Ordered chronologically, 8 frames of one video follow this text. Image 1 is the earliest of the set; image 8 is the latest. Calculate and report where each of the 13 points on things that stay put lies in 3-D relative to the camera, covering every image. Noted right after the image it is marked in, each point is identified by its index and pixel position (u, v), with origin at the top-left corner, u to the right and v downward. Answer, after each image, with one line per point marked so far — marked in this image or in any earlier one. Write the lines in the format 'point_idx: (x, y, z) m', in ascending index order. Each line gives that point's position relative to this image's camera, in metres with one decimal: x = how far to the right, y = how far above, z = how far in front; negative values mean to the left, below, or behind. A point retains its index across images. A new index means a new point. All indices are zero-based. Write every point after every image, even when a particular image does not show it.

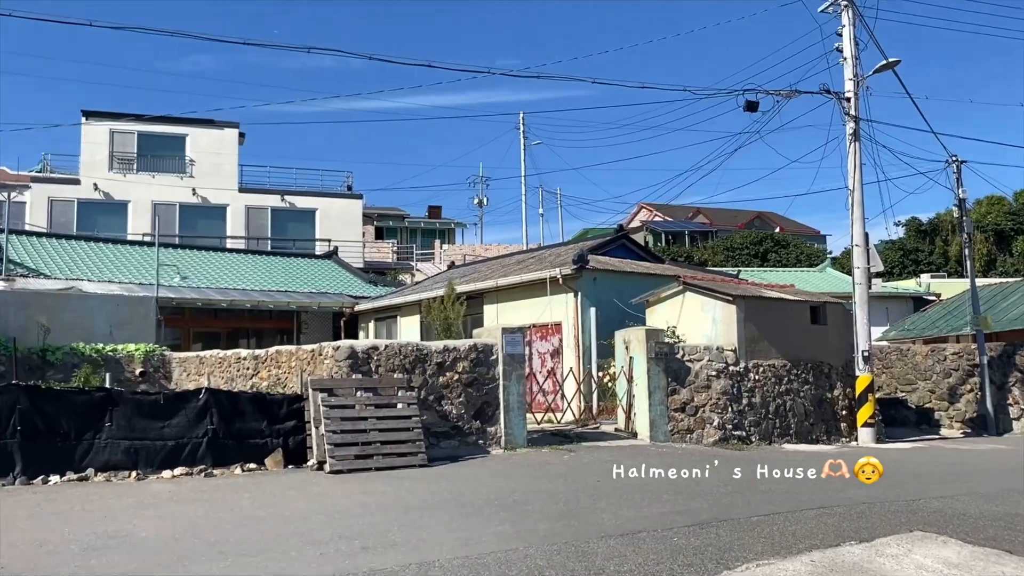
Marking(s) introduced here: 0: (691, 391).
0: (+3.0, -1.8, +15.0) m
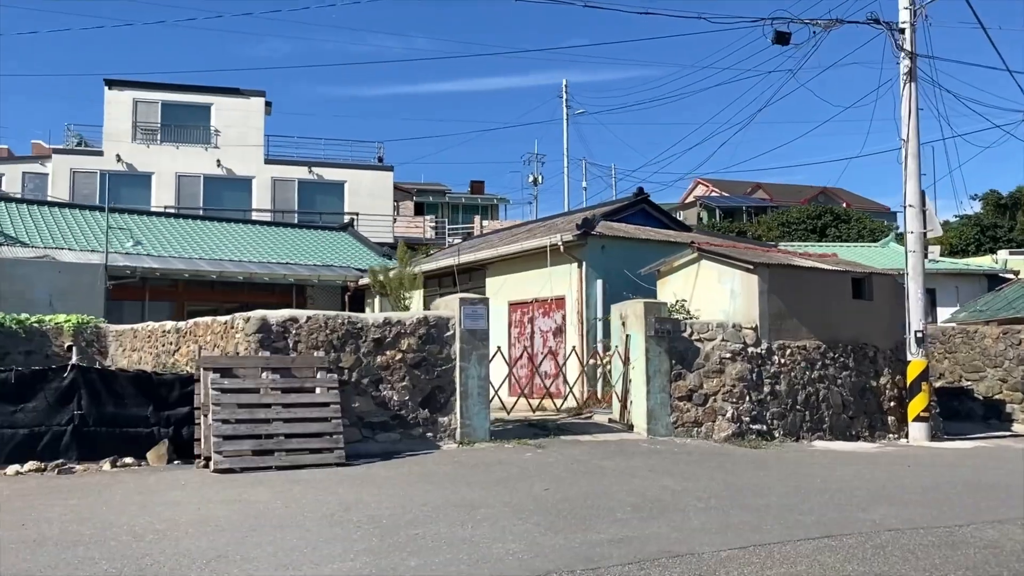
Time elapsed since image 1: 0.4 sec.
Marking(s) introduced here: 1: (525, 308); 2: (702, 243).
0: (+2.7, -1.3, +12.6) m
1: (+0.2, -0.4, +17.4) m
2: (+3.0, +0.7, +14.2) m
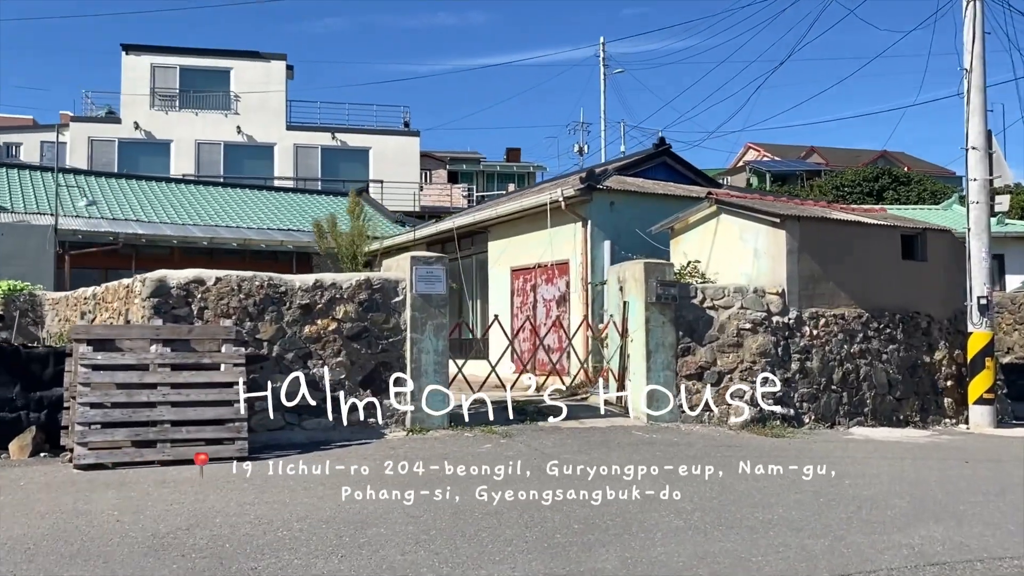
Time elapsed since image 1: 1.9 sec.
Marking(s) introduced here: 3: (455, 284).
0: (+2.4, -0.8, +10.6) m
1: (+0.3, +0.2, +15.5) m
2: (+2.8, +1.3, +12.1) m
3: (-1.1, +0.1, +18.1) m
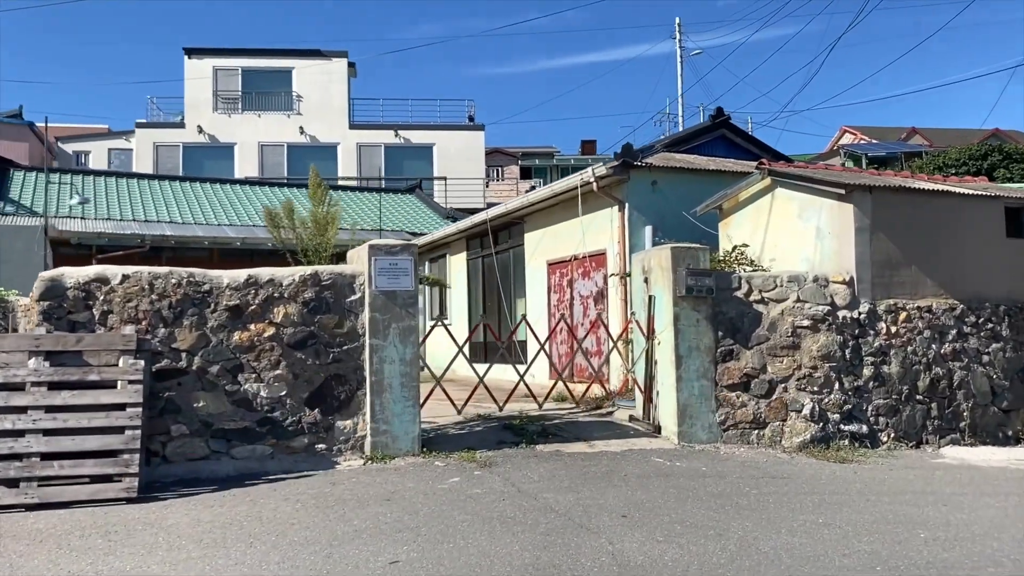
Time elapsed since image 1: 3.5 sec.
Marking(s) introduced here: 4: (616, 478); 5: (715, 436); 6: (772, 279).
0: (+2.4, -0.7, +8.6) m
1: (+0.8, +0.3, +13.7) m
2: (+2.9, +1.4, +10.1) m
3: (-0.3, +0.1, +16.5) m
4: (+0.8, -1.4, +6.6) m
5: (+1.9, -1.4, +8.4) m
6: (+2.5, +0.1, +8.7) m
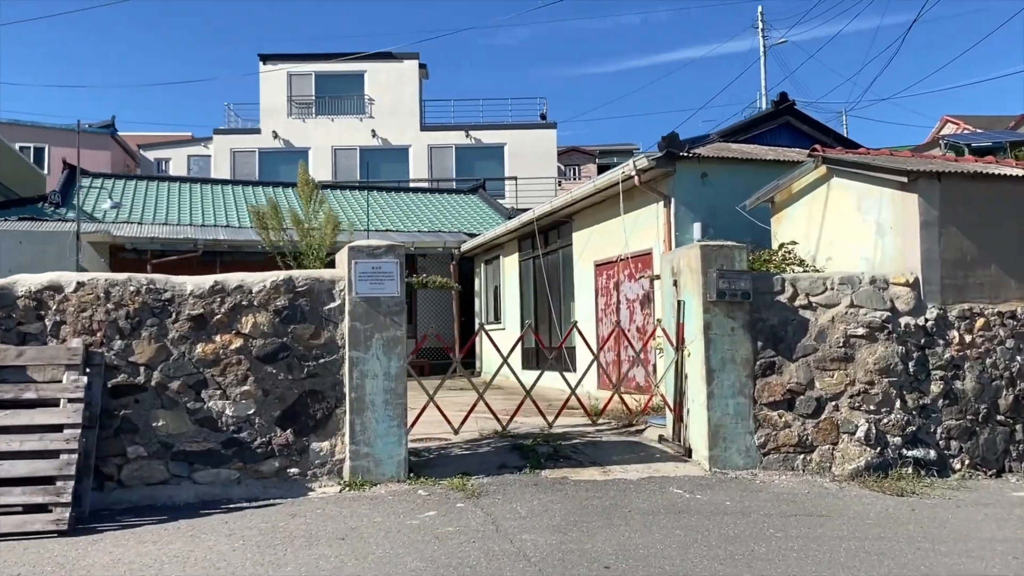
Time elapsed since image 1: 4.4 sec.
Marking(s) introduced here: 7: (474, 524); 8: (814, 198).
0: (+2.5, -0.7, +7.5) m
1: (+1.4, +0.3, +12.7) m
2: (+3.2, +1.4, +8.9) m
3: (+0.6, +0.1, +15.6) m
4: (+0.7, -1.5, +5.7) m
5: (+2.0, -1.4, +7.4) m
6: (+2.6, +0.1, +7.6) m
7: (-0.3, -1.5, +5.5) m
8: (+3.1, +0.9, +9.0) m
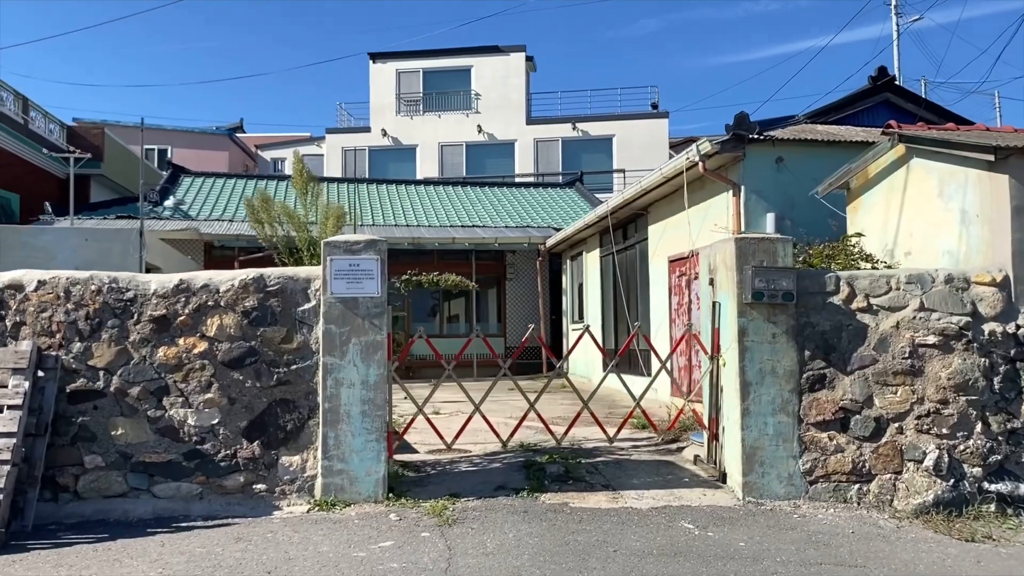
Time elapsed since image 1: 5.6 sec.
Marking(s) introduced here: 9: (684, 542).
0: (+2.5, -0.7, +6.3) m
1: (+2.2, +0.3, +11.7) m
2: (+3.4, +1.4, +7.6) m
3: (+1.8, +0.1, +14.7) m
4: (+0.5, -1.5, +4.8) m
5: (+2.0, -1.4, +6.3) m
6: (+2.7, +0.1, +6.4) m
7: (-0.5, -1.5, +4.8) m
8: (+3.3, +0.9, +7.8) m
9: (+1.0, -1.5, +5.2) m
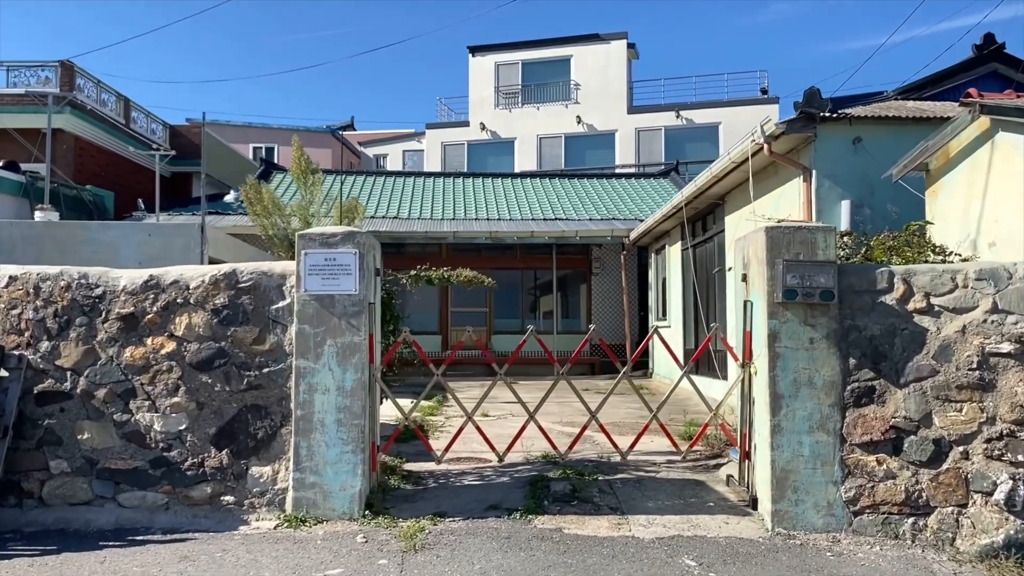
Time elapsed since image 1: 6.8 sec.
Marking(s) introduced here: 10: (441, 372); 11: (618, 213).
0: (+2.5, -0.7, +5.3) m
1: (+2.9, +0.3, +10.7) m
2: (+3.5, +1.4, +6.5) m
3: (+2.9, +0.2, +13.7) m
4: (+0.2, -1.5, +4.2) m
5: (+2.0, -1.4, +5.4) m
6: (+2.6, +0.1, +5.4) m
7: (-0.7, -1.4, +4.2) m
8: (+3.5, +0.9, +6.7) m
9: (+0.8, -1.5, +4.4) m
10: (-0.5, -0.6, +6.4) m
11: (+2.3, +1.6, +19.4) m
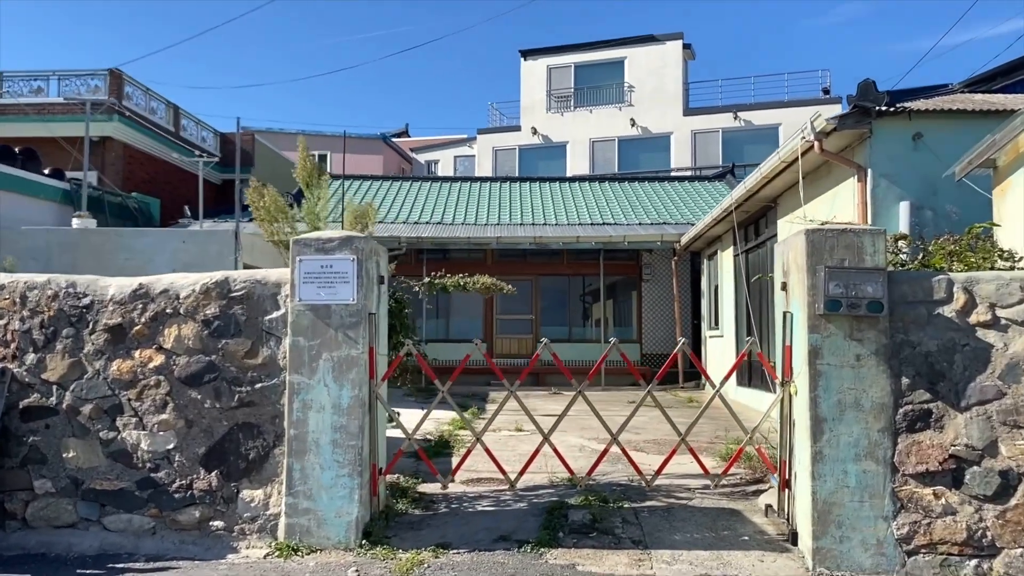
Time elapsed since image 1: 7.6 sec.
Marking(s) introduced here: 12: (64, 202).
0: (+2.5, -0.7, +4.7) m
1: (+3.3, +0.2, +10.0) m
2: (+3.6, +1.3, +5.8) m
3: (+3.5, +0.1, +13.0) m
4: (+0.2, -1.5, +3.7) m
5: (+2.0, -1.5, +4.8) m
6: (+2.7, 0.0, +4.7) m
7: (-0.7, -1.5, +3.8) m
8: (+3.6, +0.9, +6.0) m
9: (+0.8, -1.5, +3.9) m
10: (-0.4, -0.7, +5.9) m
11: (+3.3, +1.5, +18.7) m
12: (-7.5, +1.4, +15.0) m
